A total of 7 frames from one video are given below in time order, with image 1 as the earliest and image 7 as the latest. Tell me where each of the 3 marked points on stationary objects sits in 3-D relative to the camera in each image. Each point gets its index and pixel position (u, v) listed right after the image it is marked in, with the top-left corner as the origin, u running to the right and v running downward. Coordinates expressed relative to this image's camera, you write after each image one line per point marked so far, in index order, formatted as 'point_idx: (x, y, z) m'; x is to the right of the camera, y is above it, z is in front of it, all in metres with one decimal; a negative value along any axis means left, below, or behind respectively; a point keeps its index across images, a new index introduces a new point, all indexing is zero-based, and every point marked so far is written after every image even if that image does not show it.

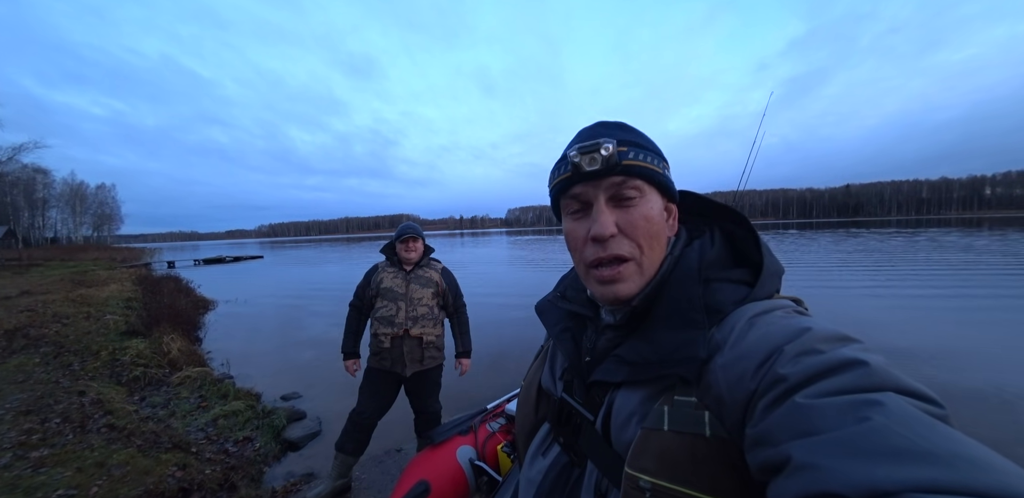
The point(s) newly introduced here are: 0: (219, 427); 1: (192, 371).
0: (-4.7, -2.8, +5.2) m
1: (-6.8, -2.6, +7.0) m
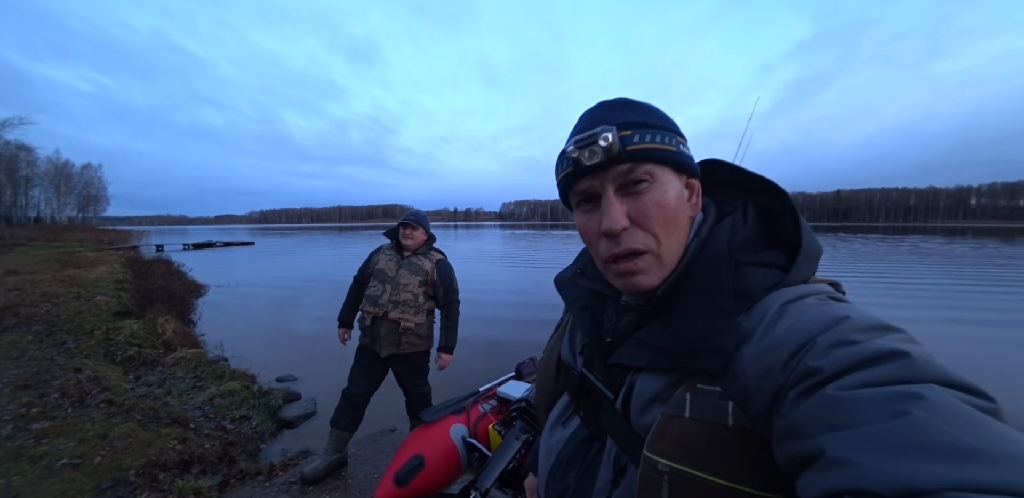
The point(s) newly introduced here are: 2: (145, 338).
0: (-4.8, -2.5, +5.3) m
1: (-7.0, -2.2, +7.0) m
2: (-8.1, -2.0, +7.2) m
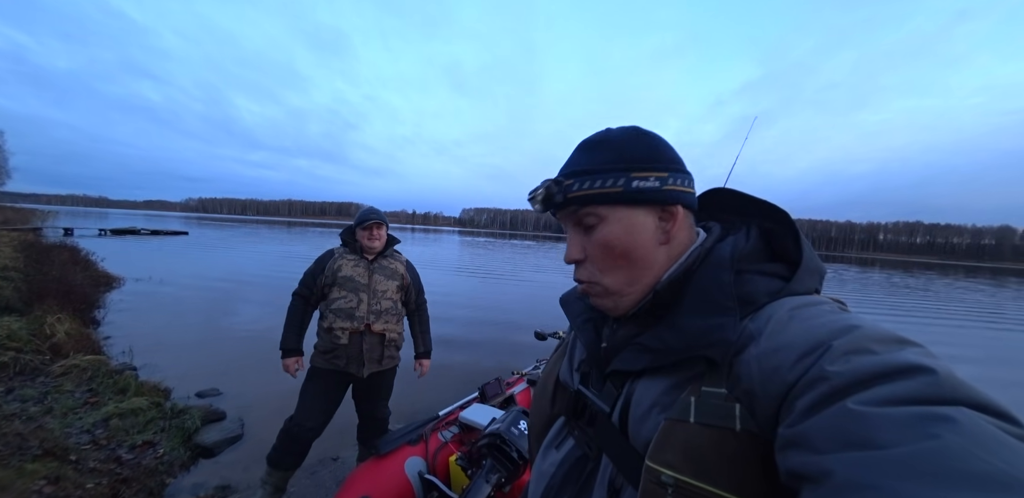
0: (-5.3, -2.4, +4.4) m
1: (-7.7, -2.0, +5.8) m
2: (-8.8, -1.7, +5.9) m
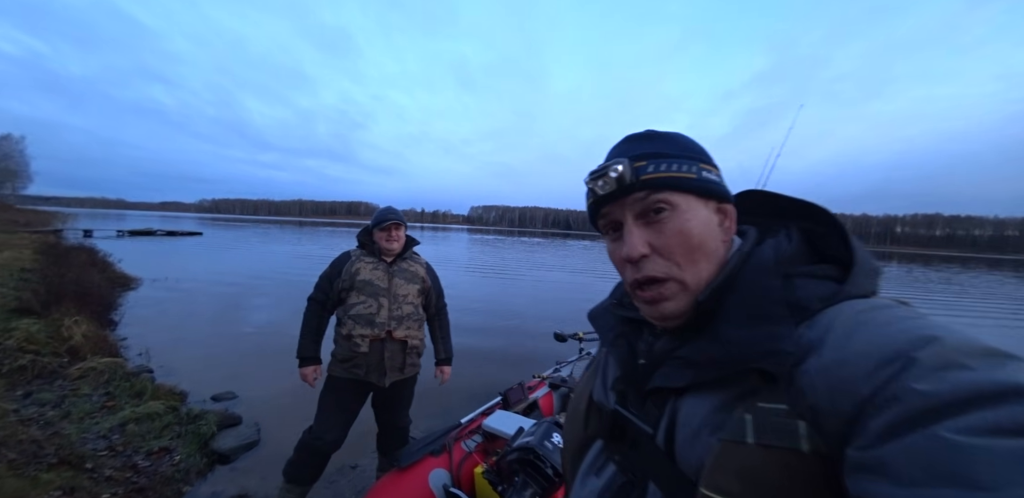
0: (-5.0, -2.4, +4.3) m
1: (-7.3, -2.0, +5.8) m
2: (-8.5, -1.7, +5.9) m
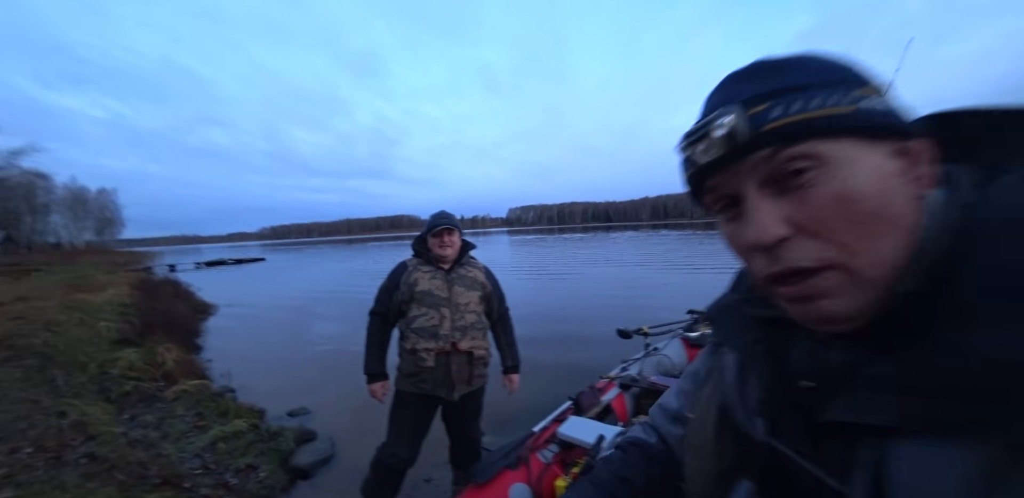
0: (-4.1, -2.8, +4.5) m
1: (-6.2, -2.6, +6.3) m
2: (-7.4, -2.4, +6.6) m
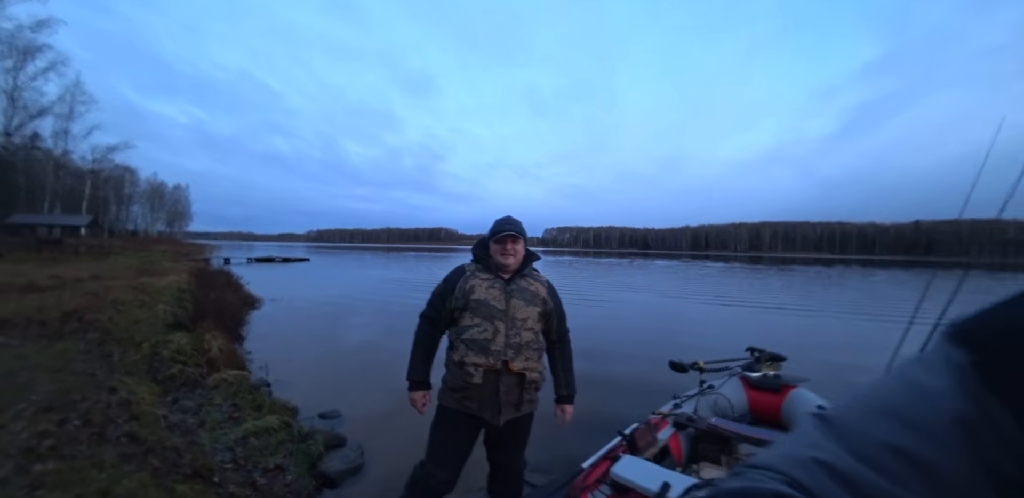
0: (-3.6, -2.7, +4.4) m
1: (-5.5, -2.4, +6.4) m
2: (-6.6, -2.2, +6.7) m
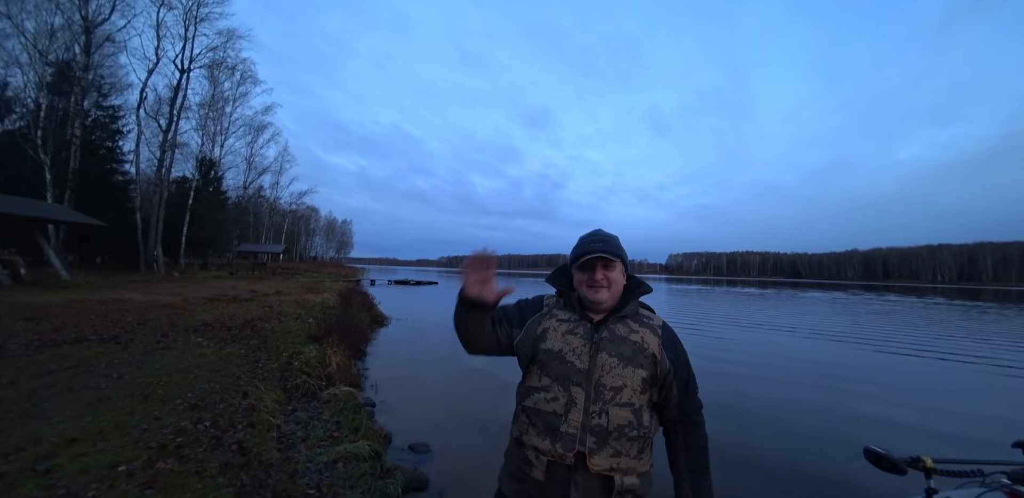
0: (-2.4, -3.0, +4.3) m
1: (-3.6, -2.9, +6.9) m
2: (-4.5, -2.7, +7.6) m
